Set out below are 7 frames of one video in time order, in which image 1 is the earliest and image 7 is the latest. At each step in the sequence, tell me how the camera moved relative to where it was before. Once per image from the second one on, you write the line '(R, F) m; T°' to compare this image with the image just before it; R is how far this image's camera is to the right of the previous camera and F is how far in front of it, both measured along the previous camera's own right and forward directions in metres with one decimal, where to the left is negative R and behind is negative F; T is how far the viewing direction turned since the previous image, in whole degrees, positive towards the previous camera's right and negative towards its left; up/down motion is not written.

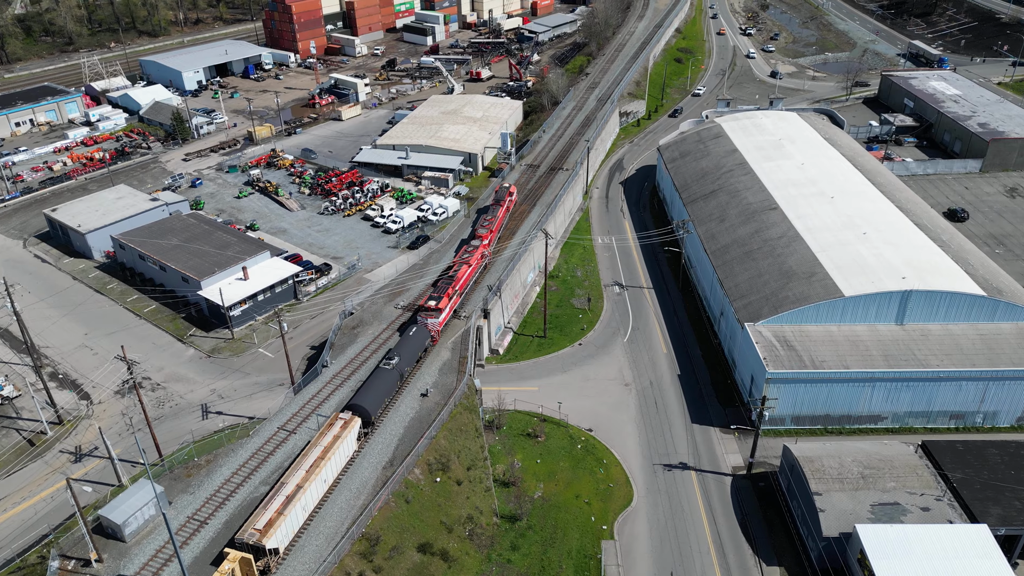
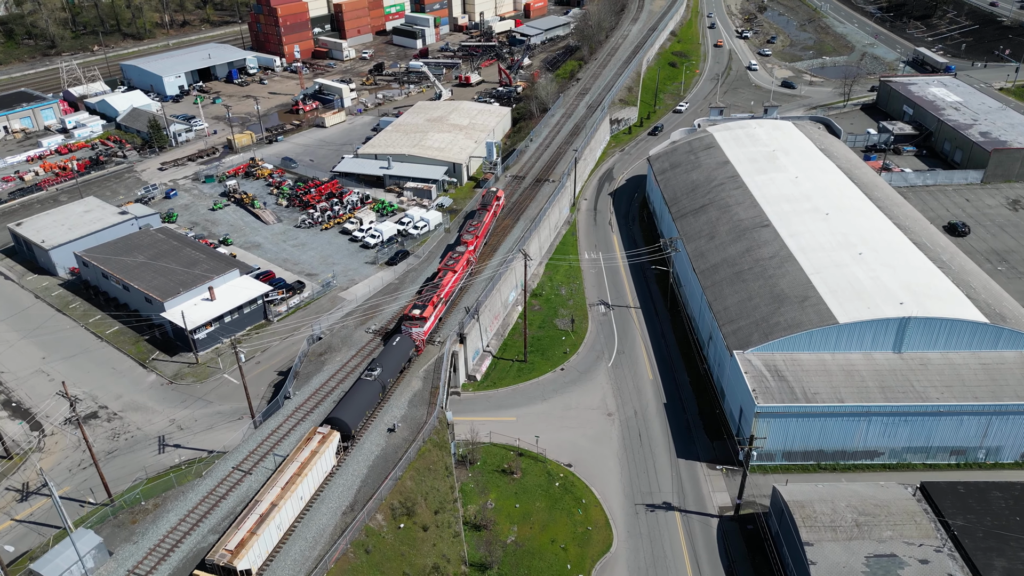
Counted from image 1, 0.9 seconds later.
(+1.3, +2.3) m; 0°
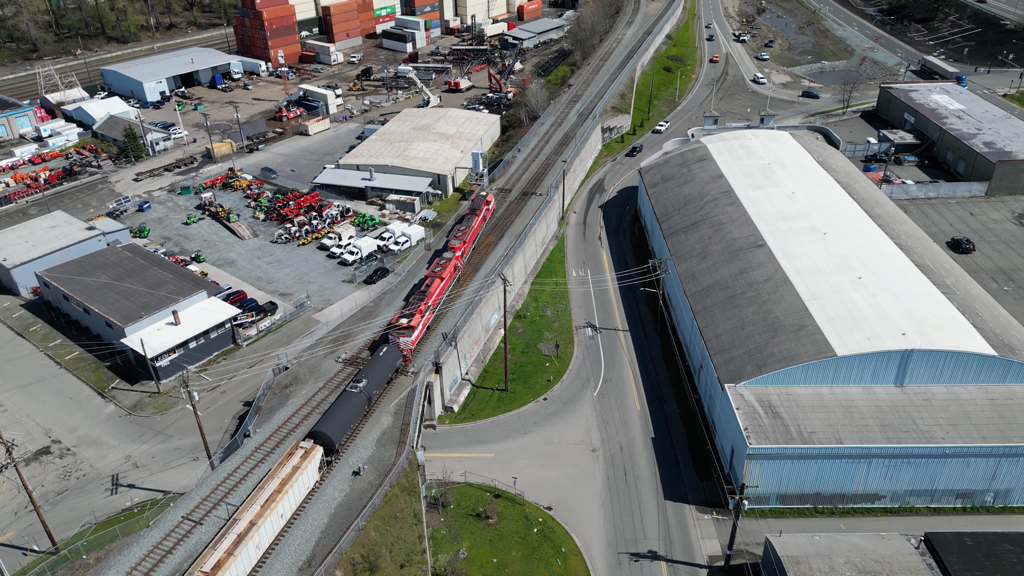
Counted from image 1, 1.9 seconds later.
(+1.1, +2.4) m; 0°
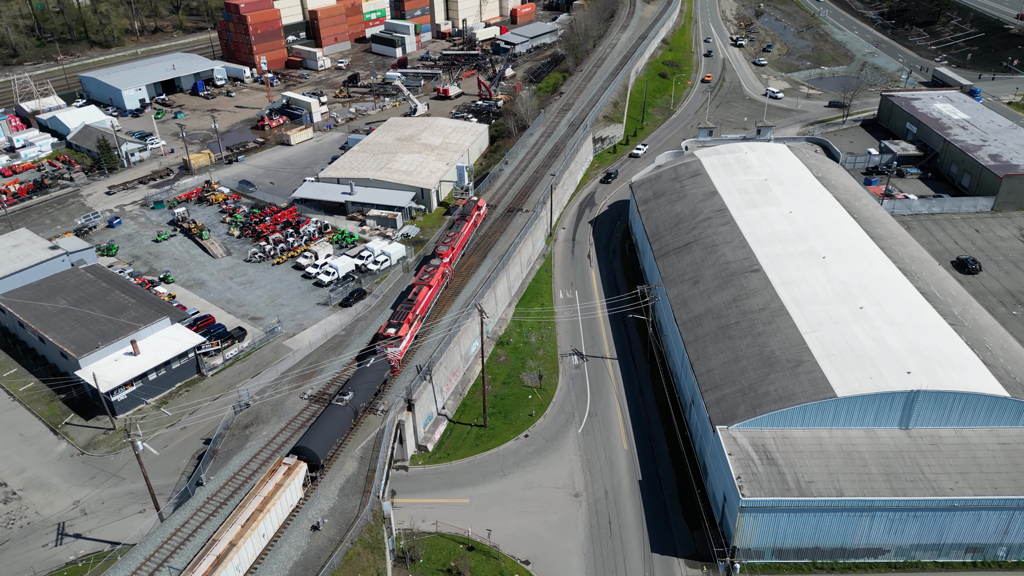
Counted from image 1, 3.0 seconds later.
(+1.1, +2.6) m; 0°
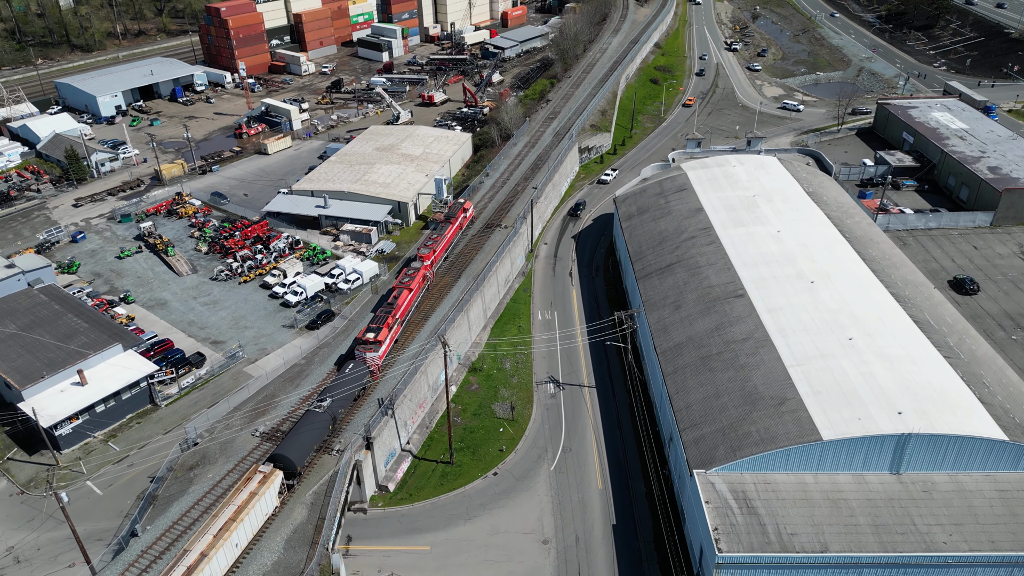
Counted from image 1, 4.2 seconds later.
(+1.6, +2.4) m; 0°
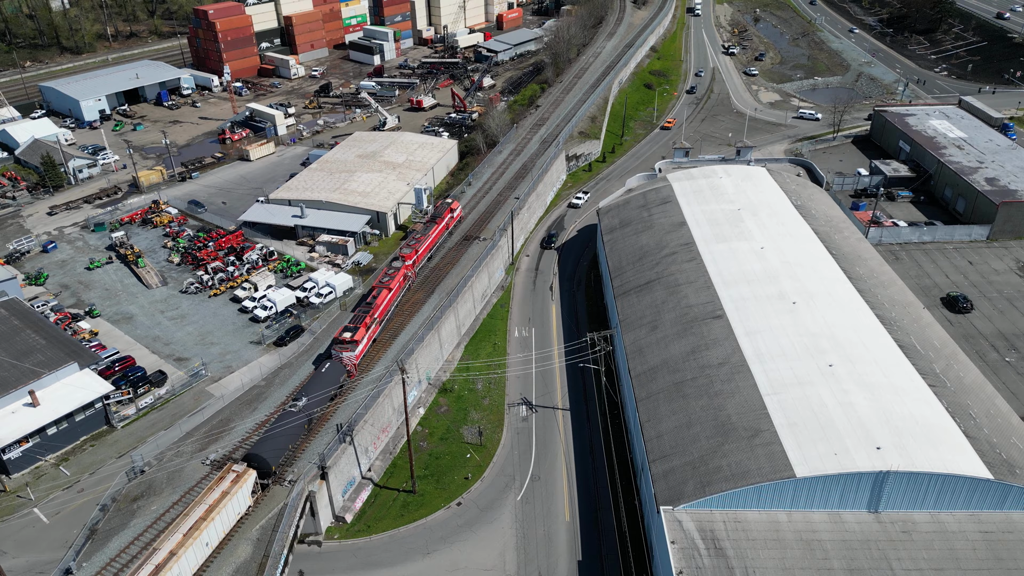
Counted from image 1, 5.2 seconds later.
(+1.9, +1.6) m; 0°
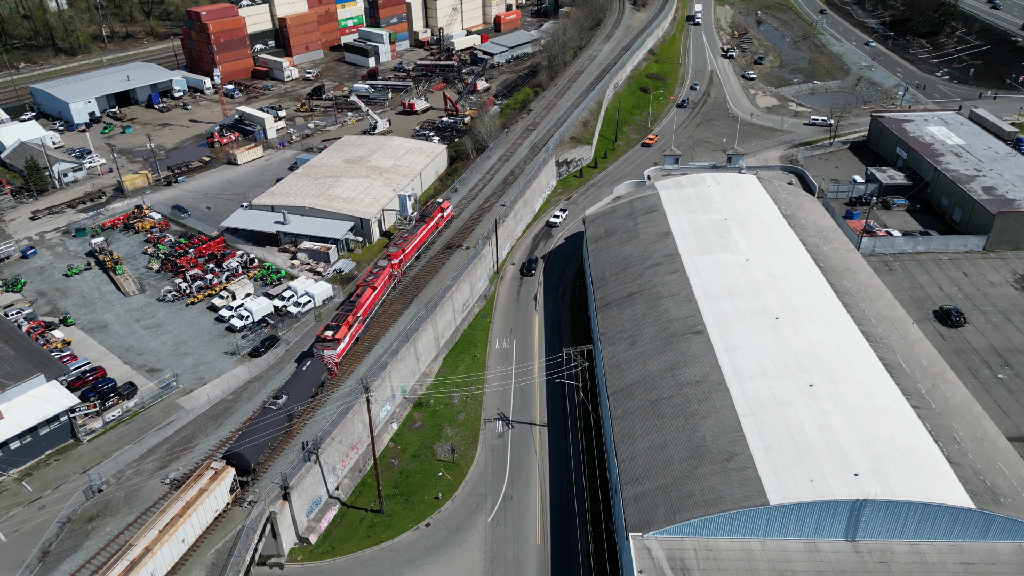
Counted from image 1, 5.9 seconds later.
(+1.6, +1.1) m; 0°
